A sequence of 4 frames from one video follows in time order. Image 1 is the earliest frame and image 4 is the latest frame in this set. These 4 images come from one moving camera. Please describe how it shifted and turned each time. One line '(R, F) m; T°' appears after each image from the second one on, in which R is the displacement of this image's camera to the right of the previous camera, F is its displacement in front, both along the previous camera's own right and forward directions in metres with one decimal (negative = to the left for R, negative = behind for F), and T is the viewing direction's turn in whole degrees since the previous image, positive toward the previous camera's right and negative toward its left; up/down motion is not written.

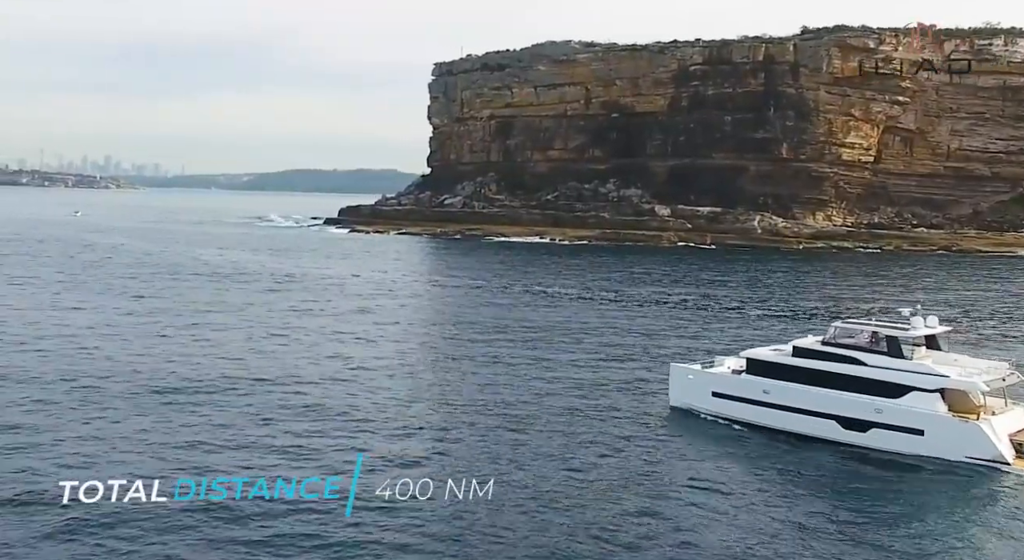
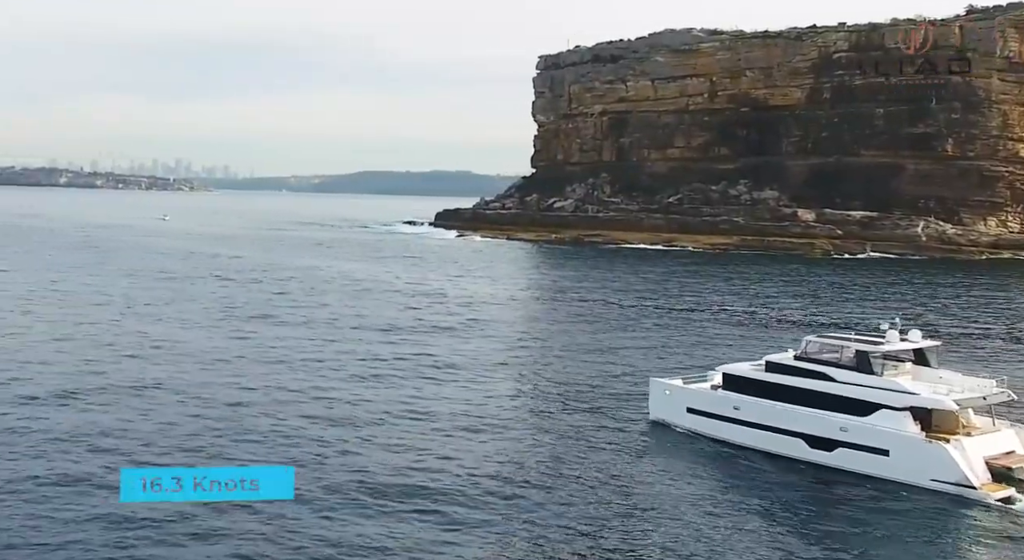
(-4.8, +7.9) m; -3°
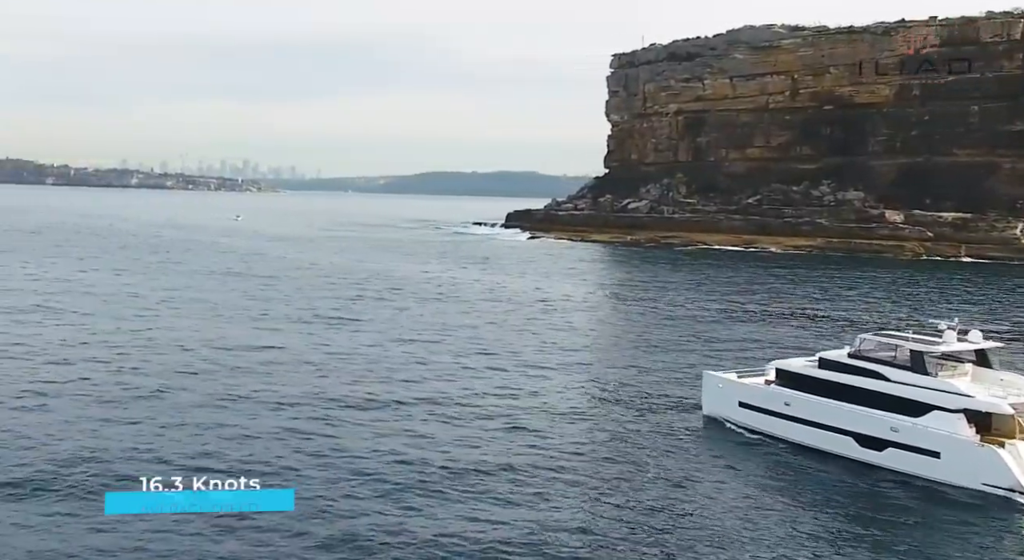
(-1.0, +1.6) m; -3°
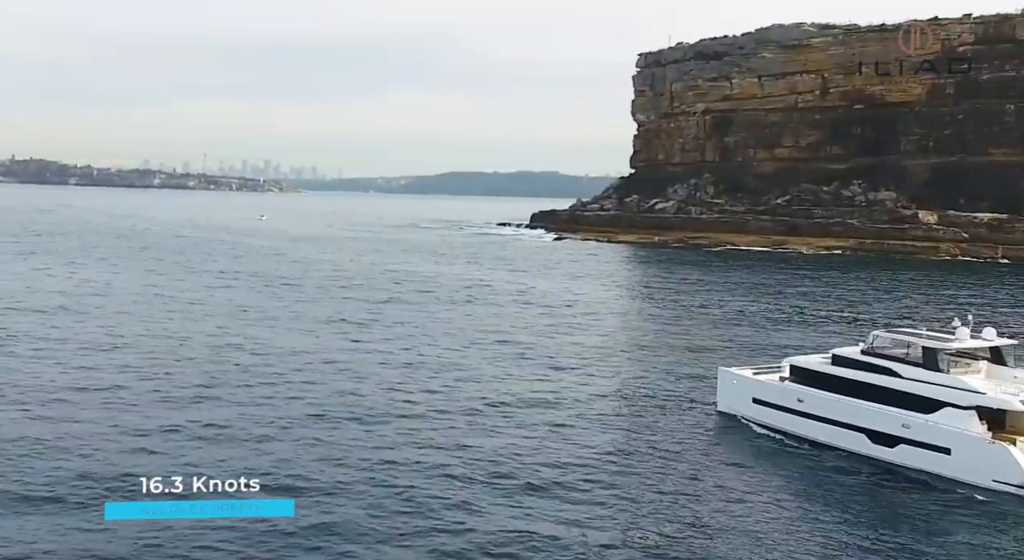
(-0.5, +0.7) m; -1°
